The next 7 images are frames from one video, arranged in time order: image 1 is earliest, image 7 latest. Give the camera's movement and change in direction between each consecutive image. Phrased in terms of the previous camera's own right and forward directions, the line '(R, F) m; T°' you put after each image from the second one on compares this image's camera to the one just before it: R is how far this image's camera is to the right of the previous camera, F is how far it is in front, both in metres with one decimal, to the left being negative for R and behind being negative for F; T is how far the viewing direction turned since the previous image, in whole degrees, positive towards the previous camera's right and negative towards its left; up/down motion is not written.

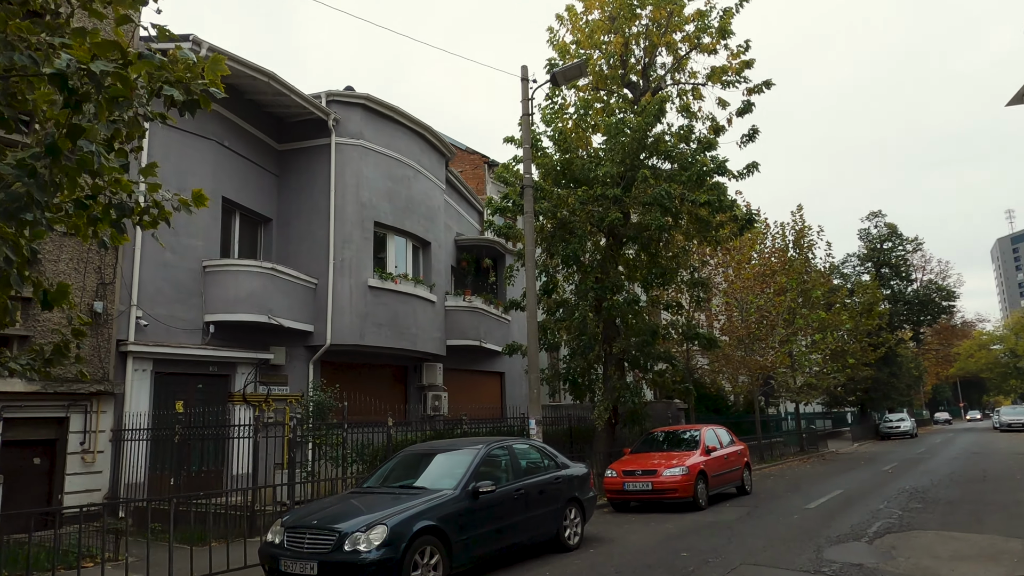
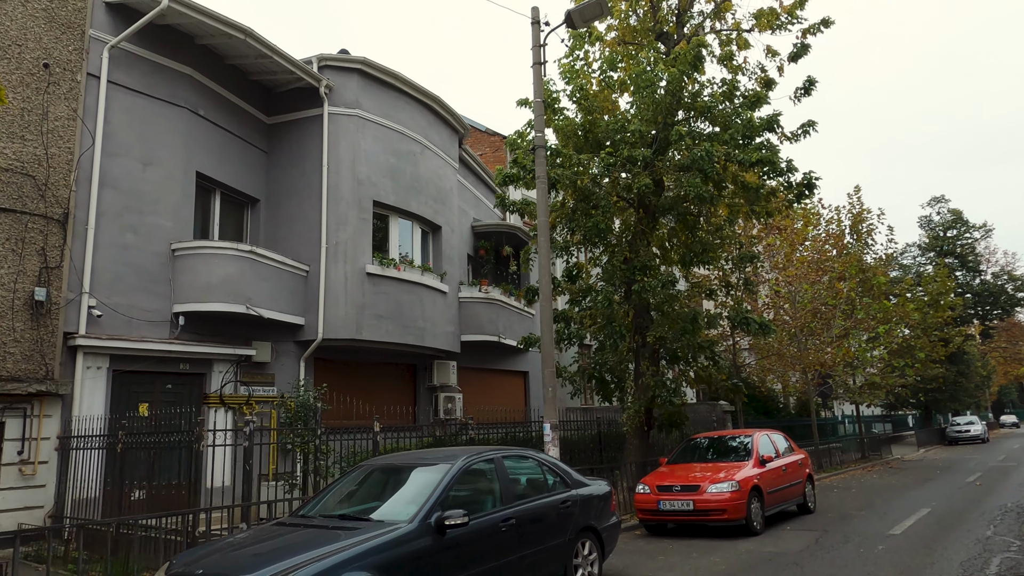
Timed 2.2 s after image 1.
(+0.4, +1.9) m; -3°
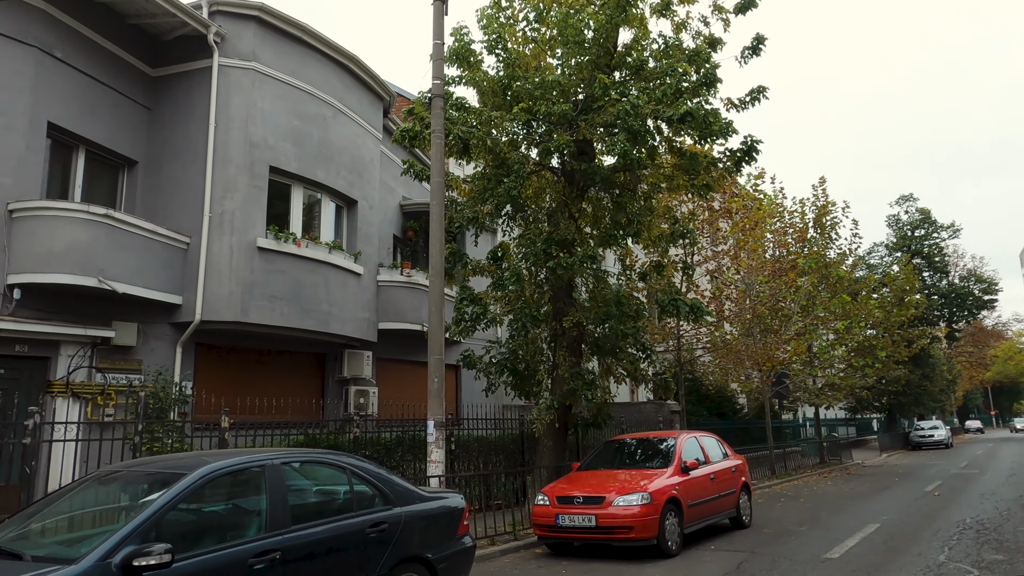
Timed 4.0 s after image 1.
(+1.1, +1.5) m; +2°
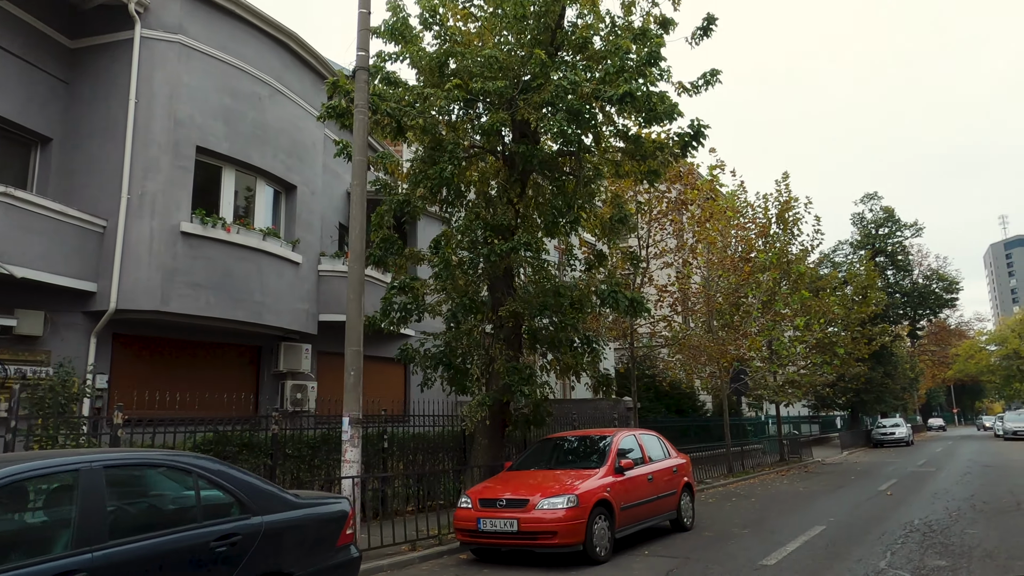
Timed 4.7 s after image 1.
(+0.6, +0.5) m; +2°
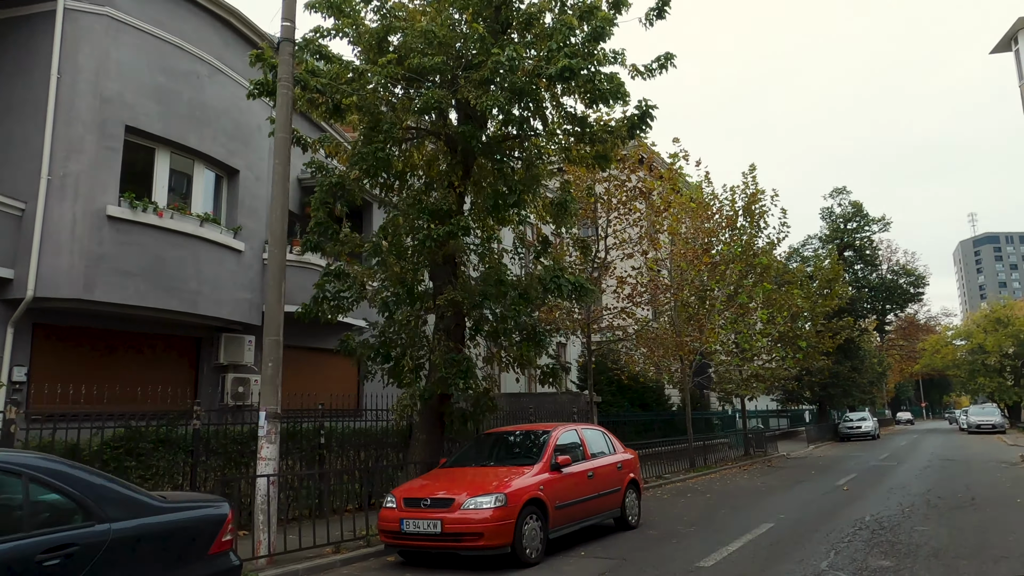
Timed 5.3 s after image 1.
(+0.5, +0.4) m; +2°
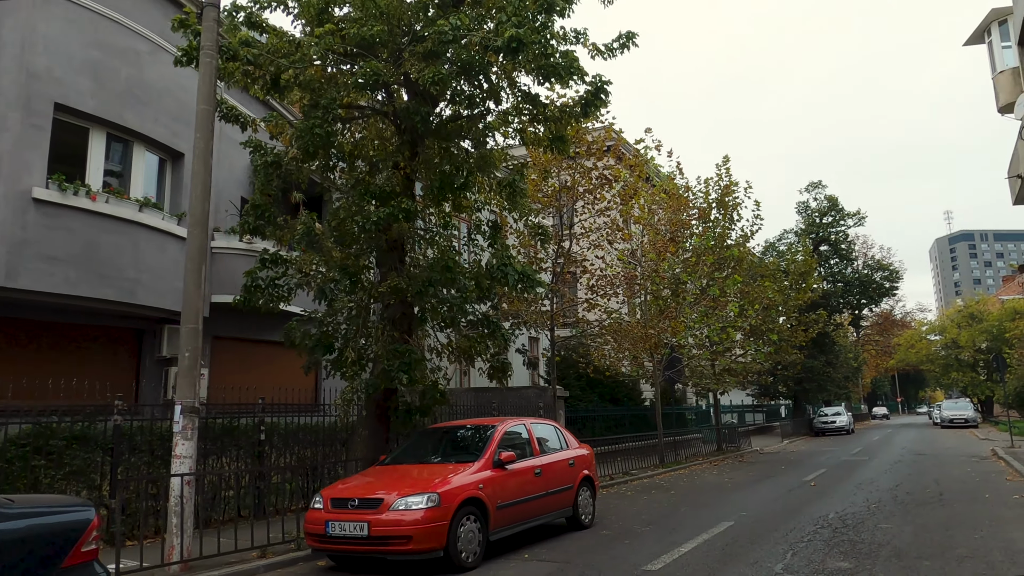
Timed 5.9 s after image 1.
(+0.4, +0.5) m; +1°
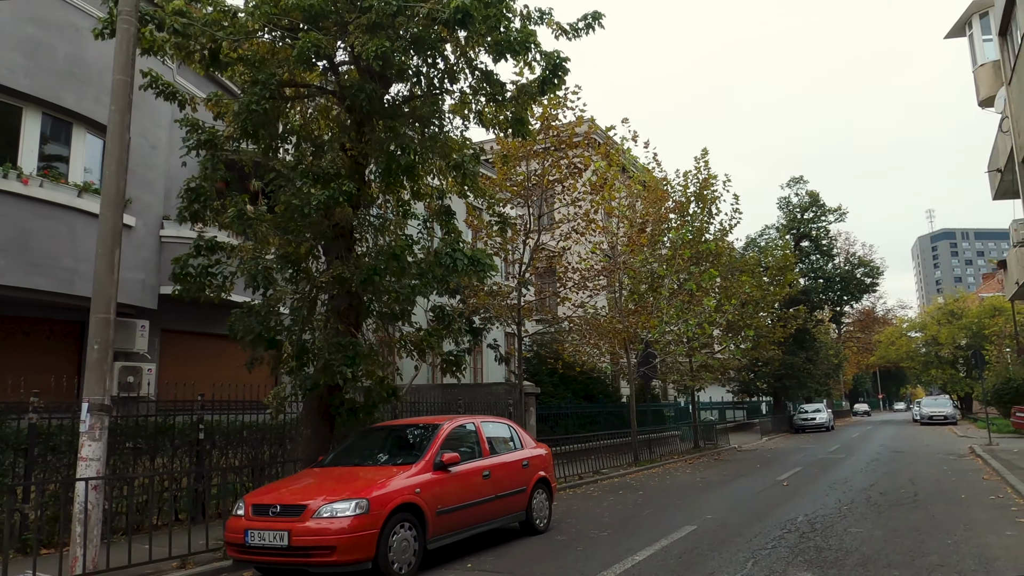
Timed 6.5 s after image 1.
(+0.4, +0.5) m; +1°
